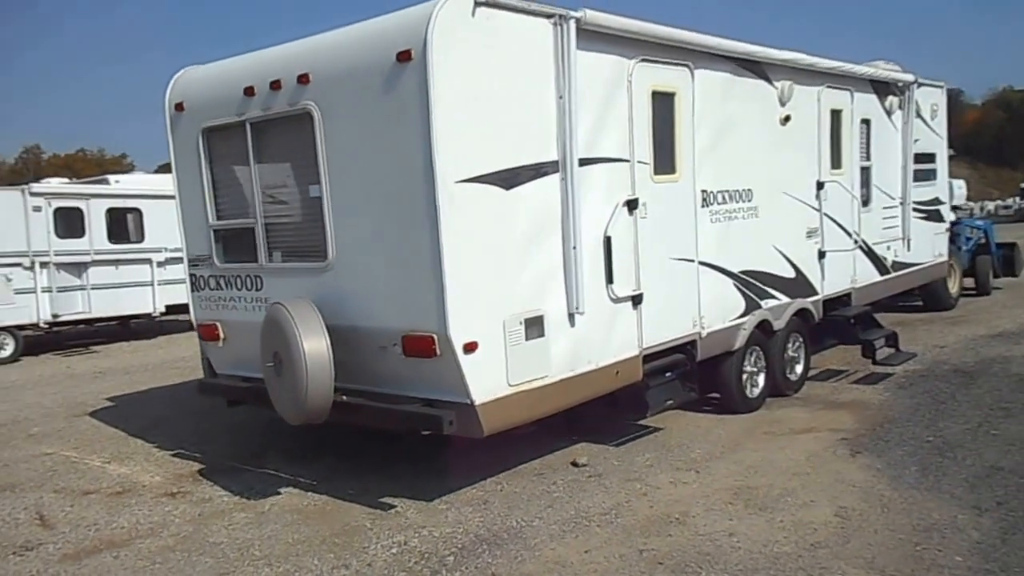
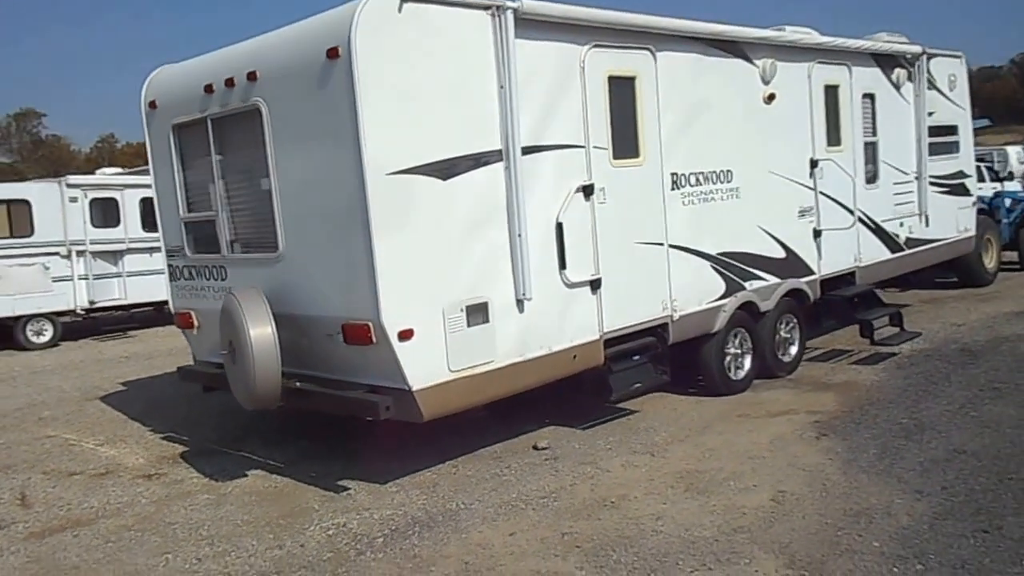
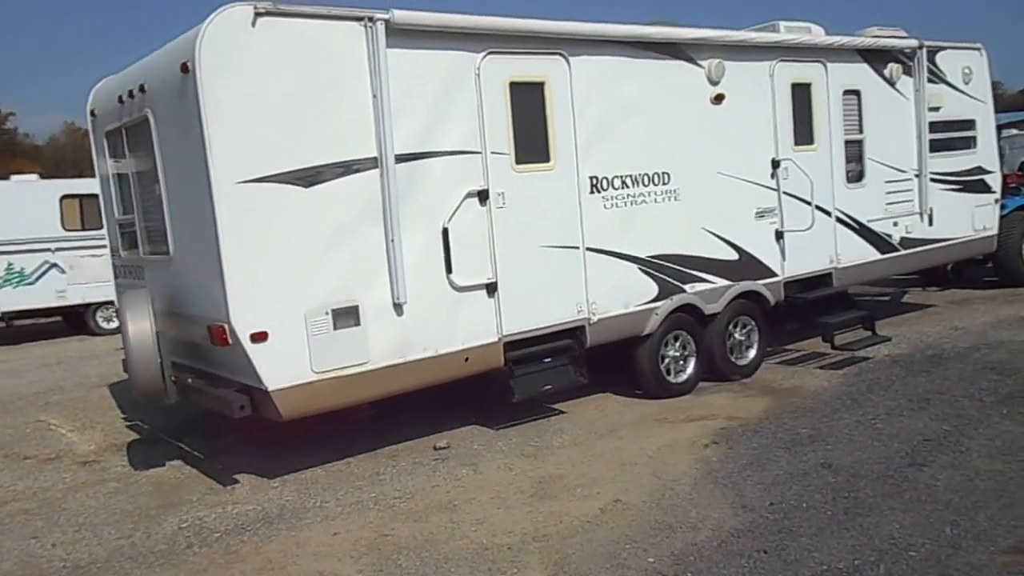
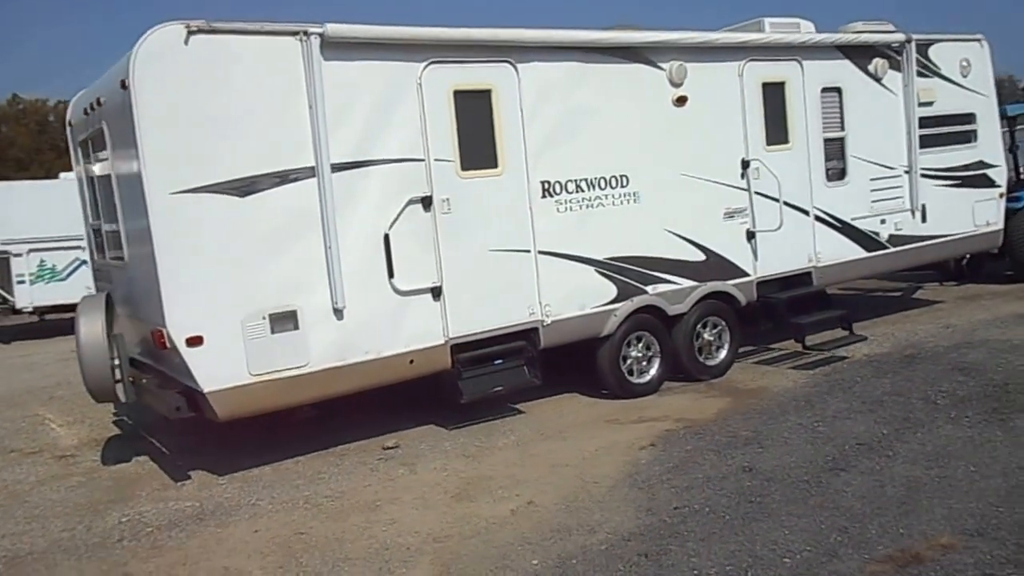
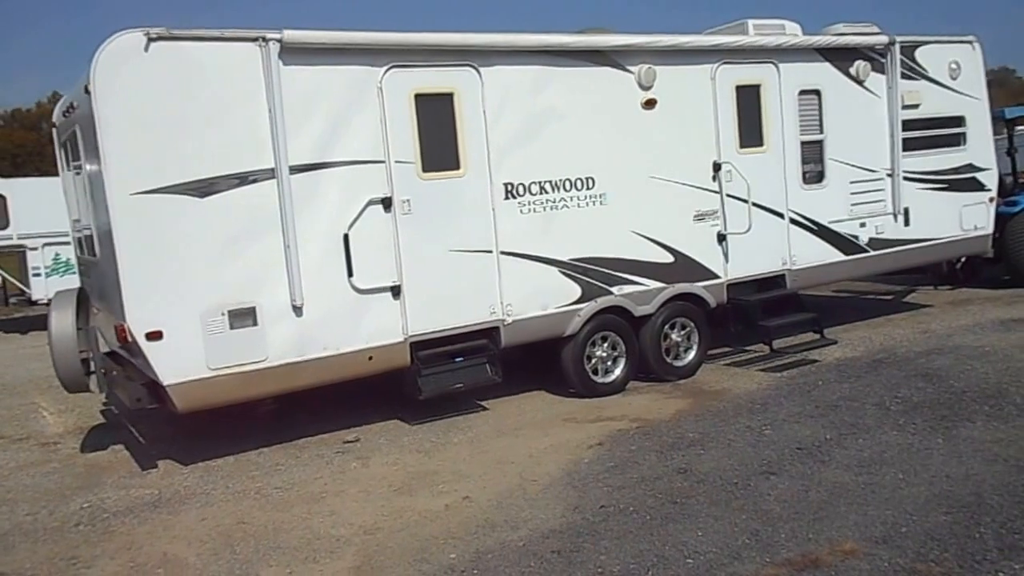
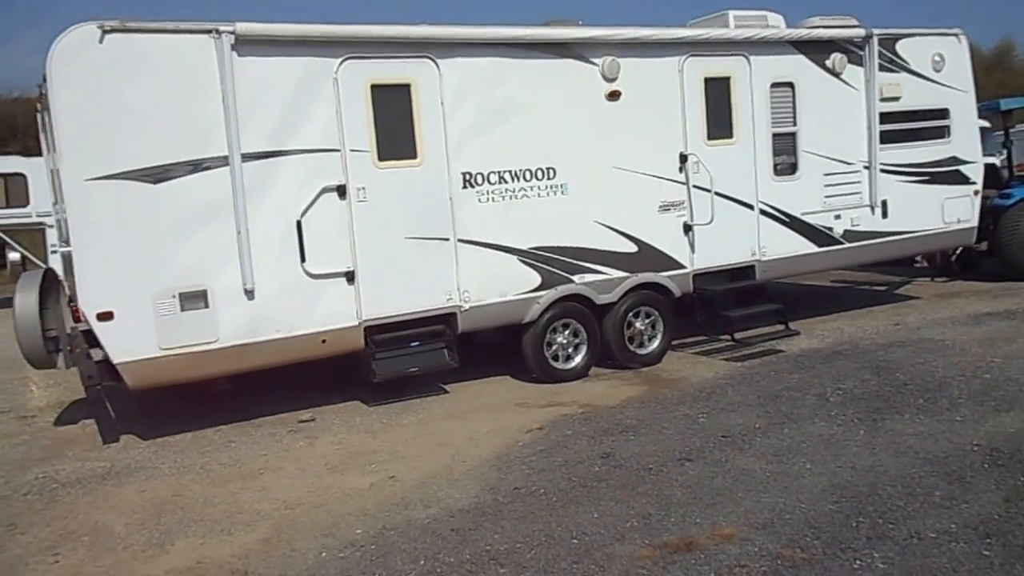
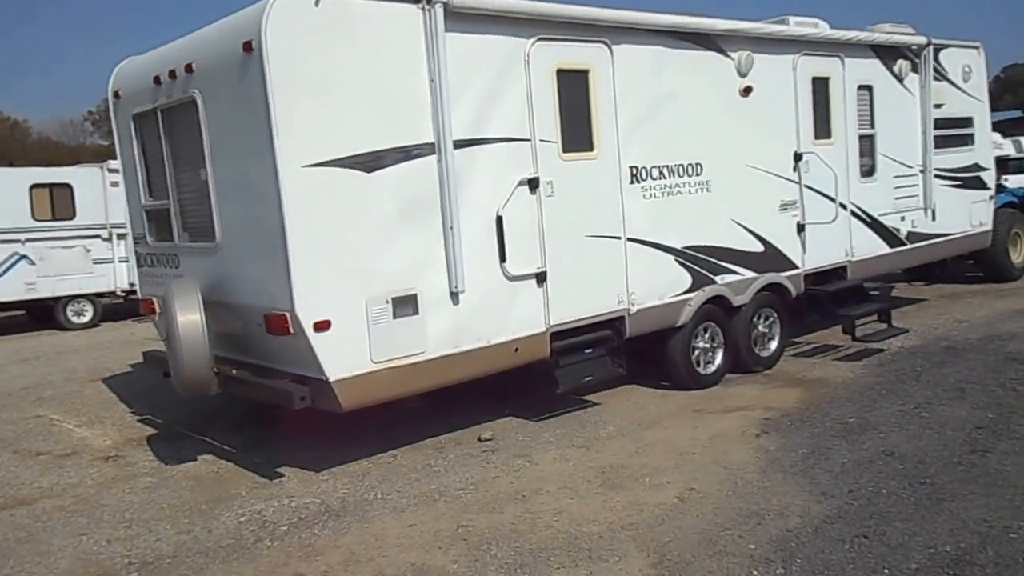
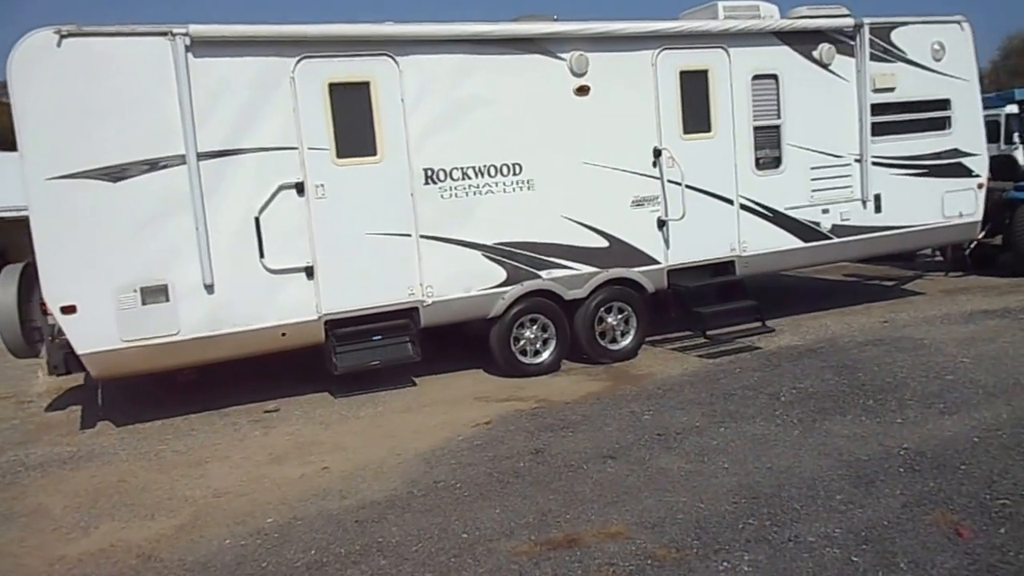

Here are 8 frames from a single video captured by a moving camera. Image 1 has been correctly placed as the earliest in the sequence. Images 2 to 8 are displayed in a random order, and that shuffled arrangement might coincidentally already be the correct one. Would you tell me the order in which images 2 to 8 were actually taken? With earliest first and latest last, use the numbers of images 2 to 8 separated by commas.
2, 7, 3, 4, 5, 6, 8
